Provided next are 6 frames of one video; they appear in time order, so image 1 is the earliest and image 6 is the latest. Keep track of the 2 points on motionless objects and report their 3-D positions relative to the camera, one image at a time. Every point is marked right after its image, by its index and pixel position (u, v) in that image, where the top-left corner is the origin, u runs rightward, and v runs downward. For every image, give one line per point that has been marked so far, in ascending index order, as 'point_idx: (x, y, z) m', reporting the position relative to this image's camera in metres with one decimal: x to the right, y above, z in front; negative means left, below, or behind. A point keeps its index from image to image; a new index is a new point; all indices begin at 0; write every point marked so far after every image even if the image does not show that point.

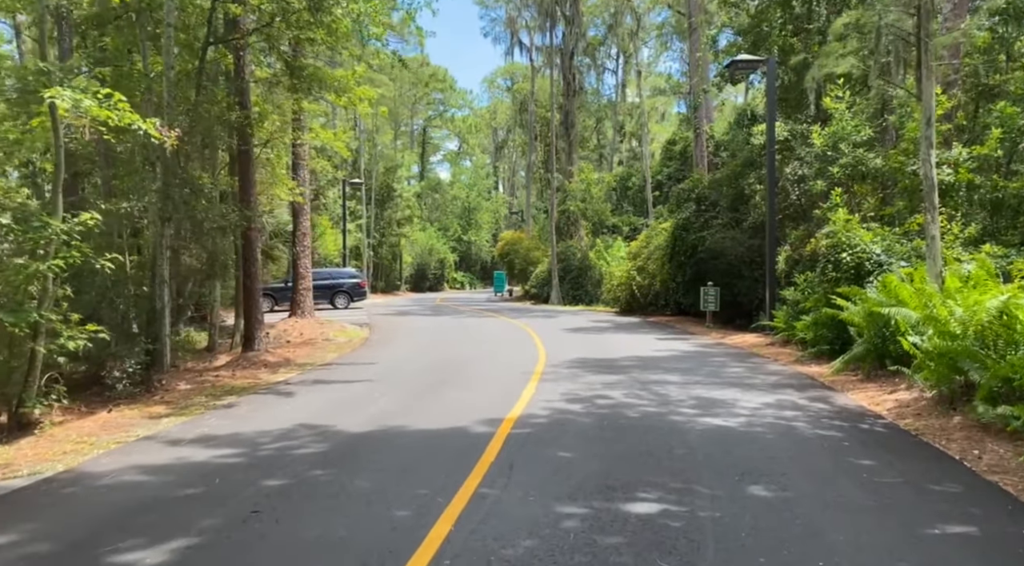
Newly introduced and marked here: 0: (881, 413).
0: (+4.3, -1.5, +9.4) m
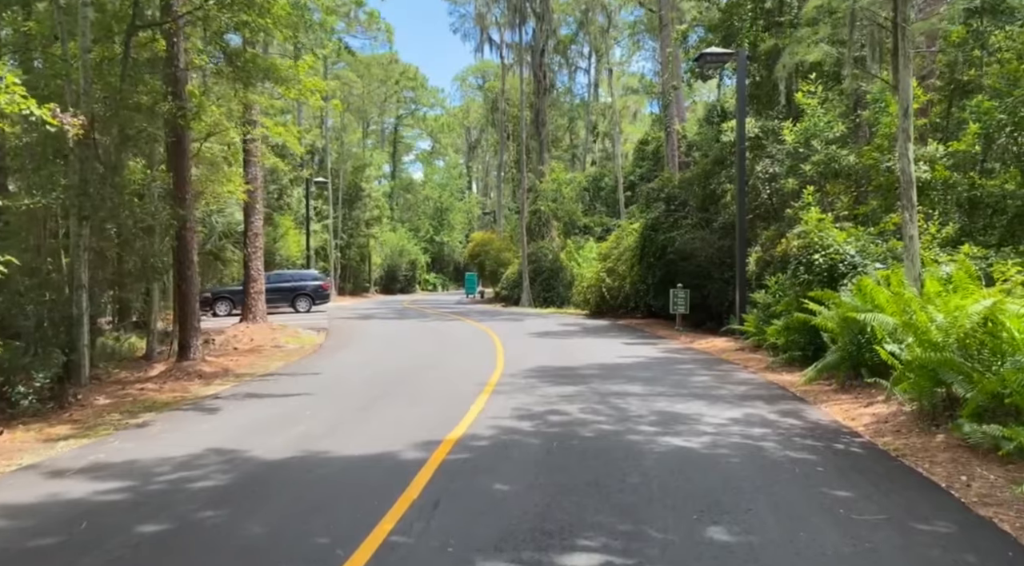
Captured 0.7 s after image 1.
0: (+3.7, -1.6, +8.6) m
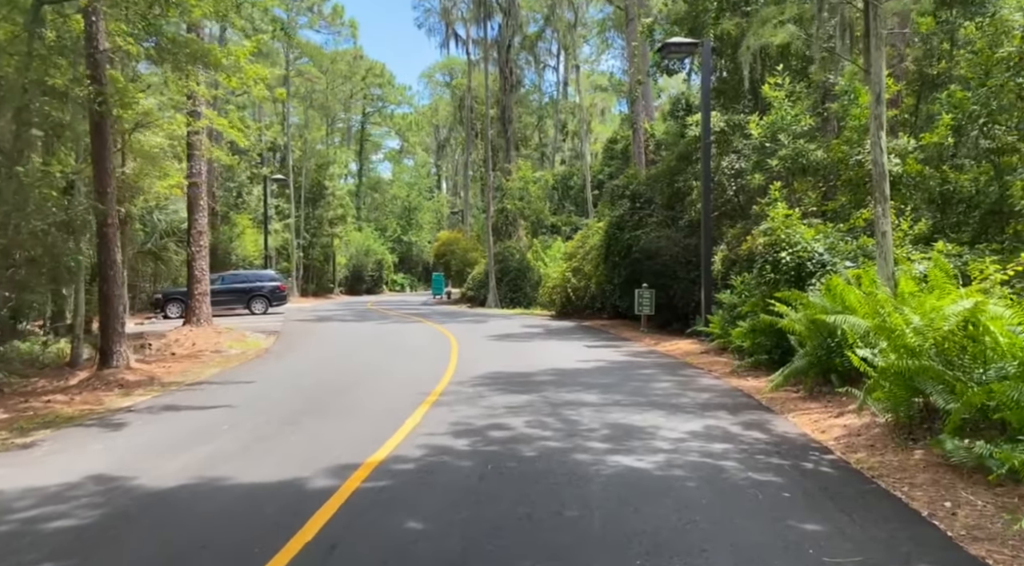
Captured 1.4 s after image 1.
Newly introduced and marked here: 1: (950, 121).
0: (+3.1, -1.6, +7.8) m
1: (+7.9, +2.9, +14.2) m
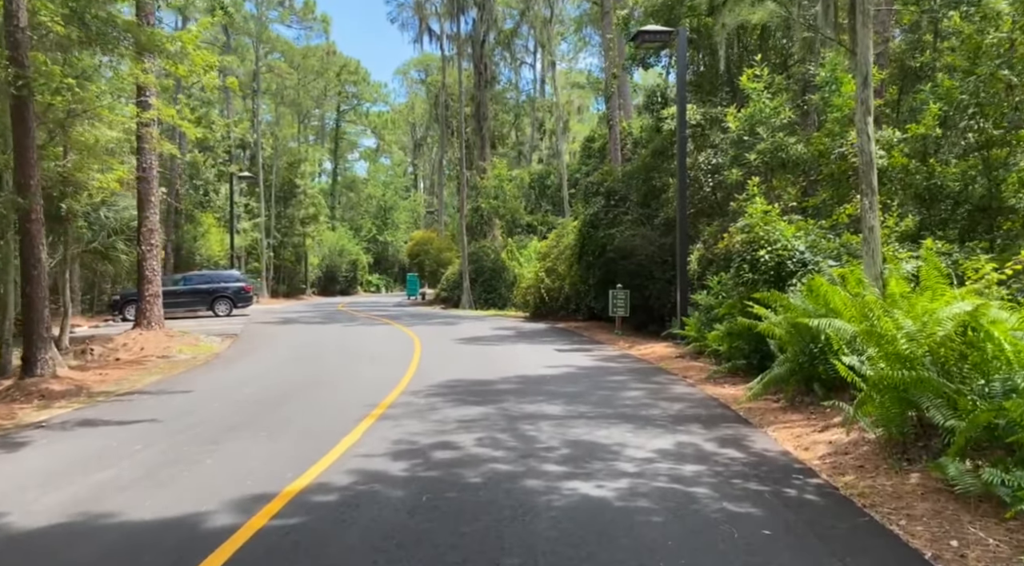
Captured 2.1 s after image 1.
0: (+2.6, -1.6, +6.9) m
1: (+7.2, +2.9, +13.5) m
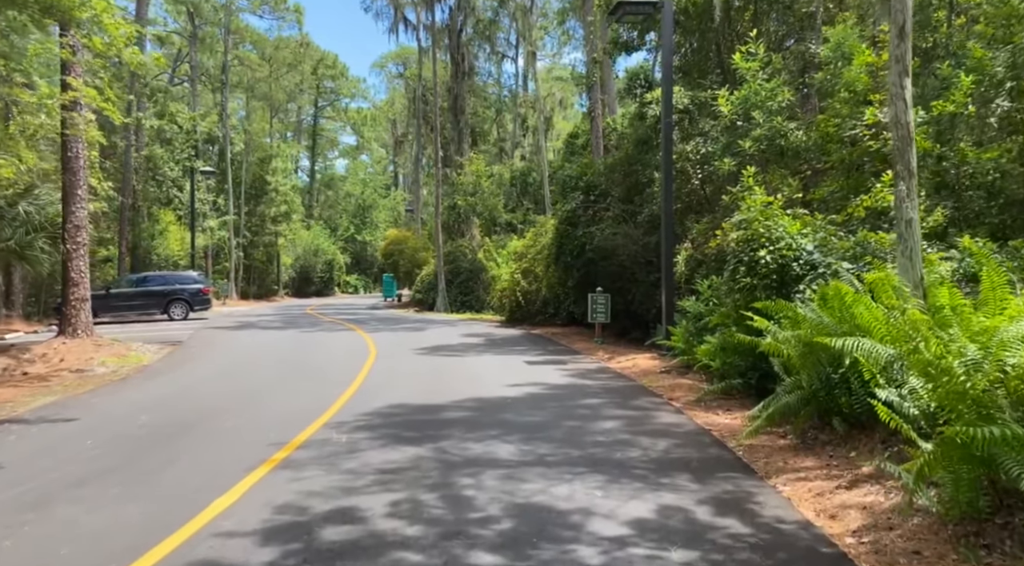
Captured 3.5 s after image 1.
0: (+2.1, -1.7, +5.0) m
1: (+6.6, +2.8, +11.6) m
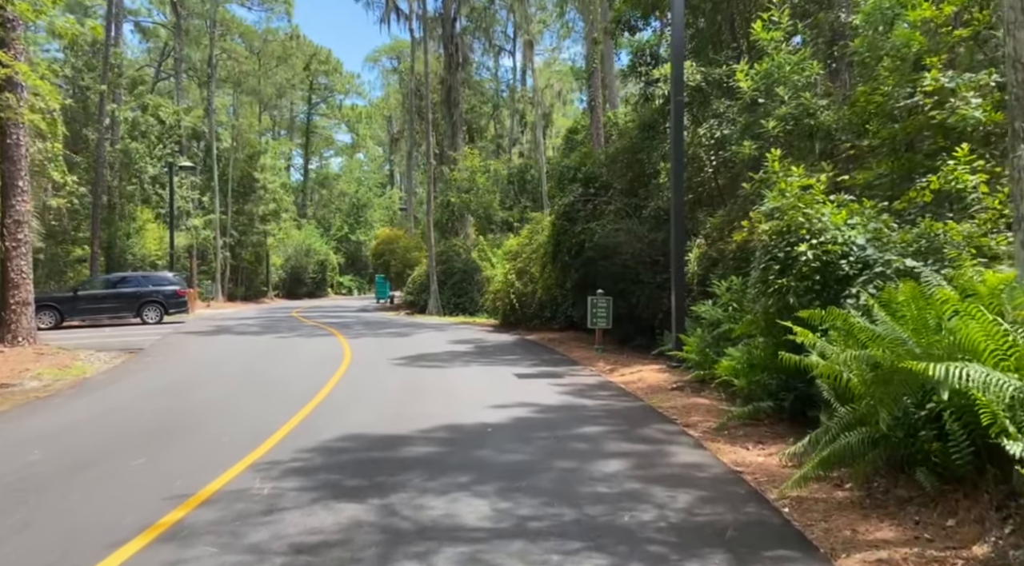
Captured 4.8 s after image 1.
0: (+1.9, -1.7, +3.1) m
1: (+6.4, +2.8, +9.7) m
